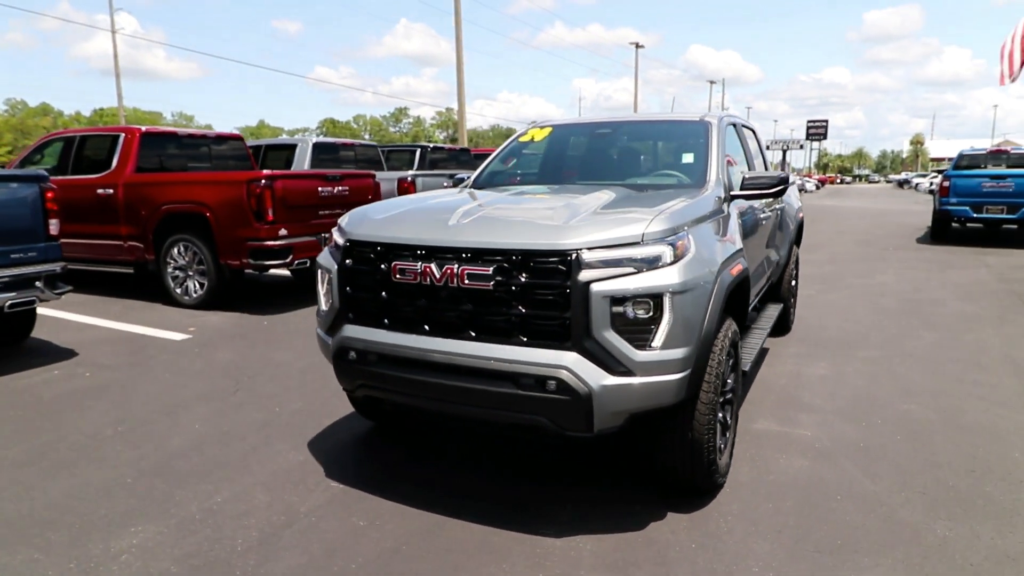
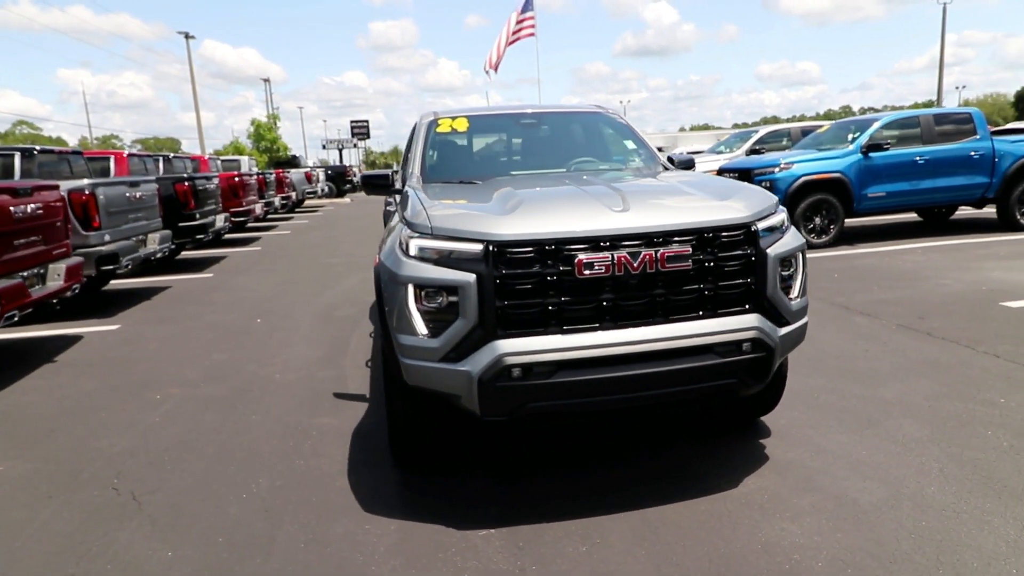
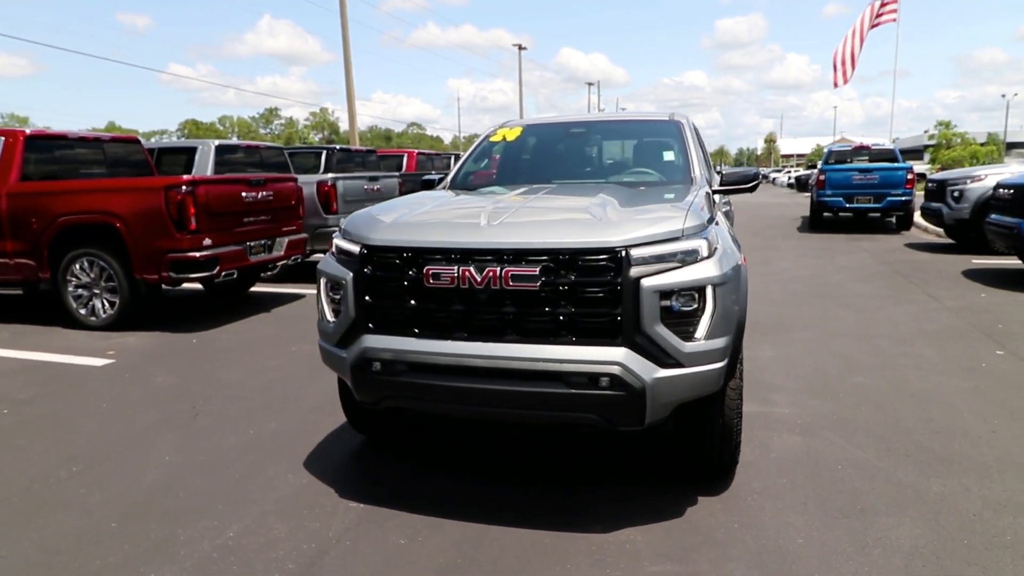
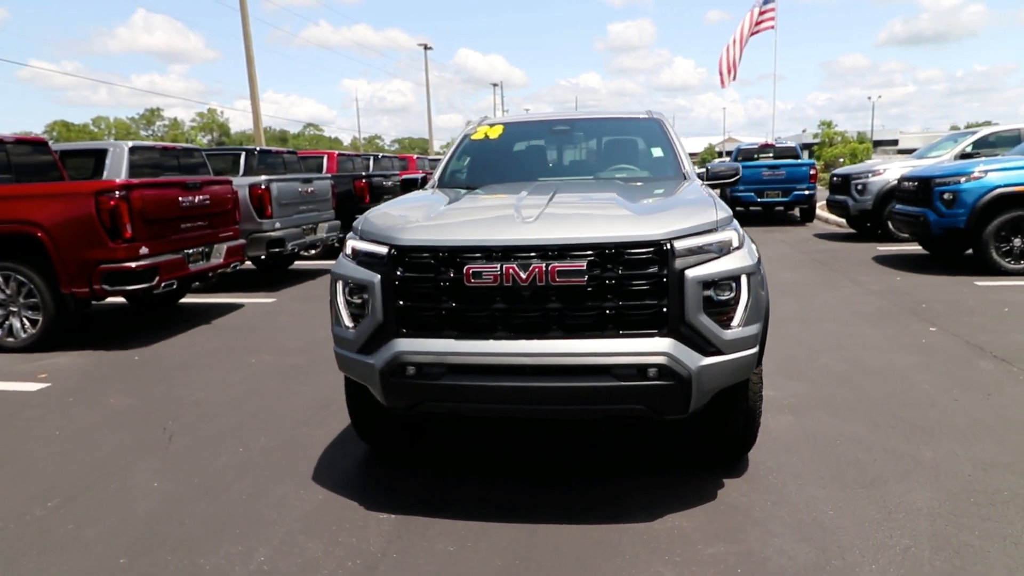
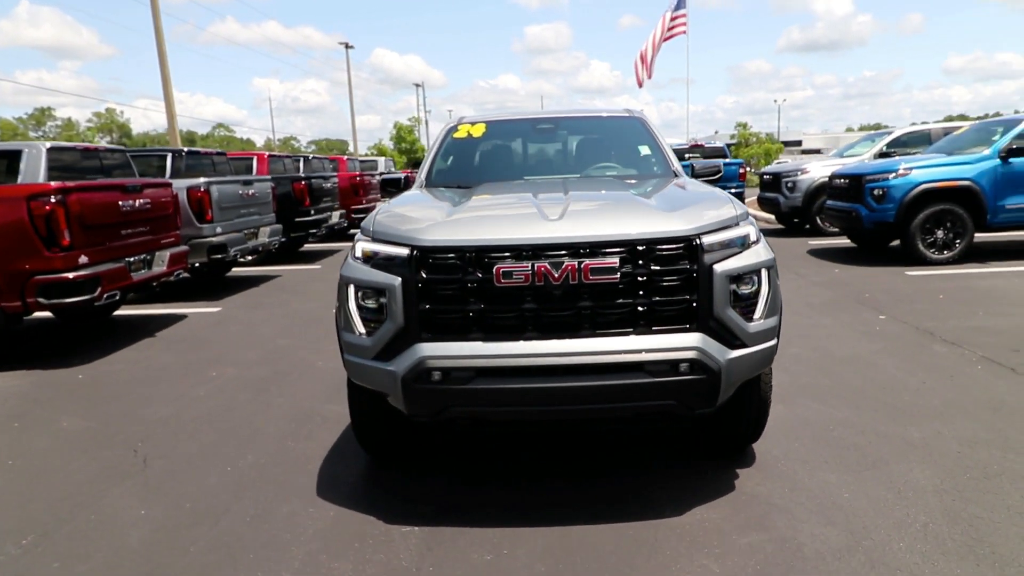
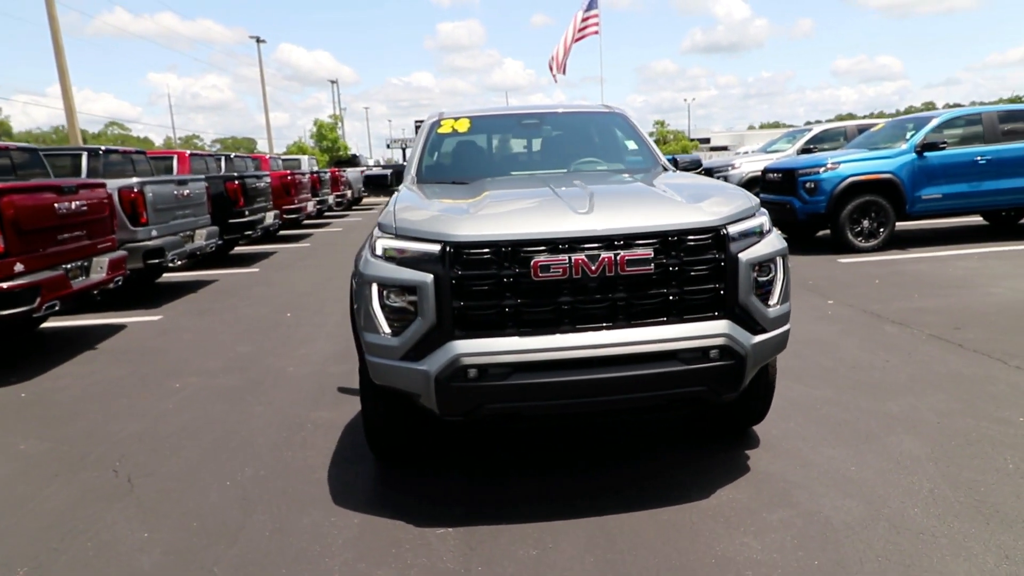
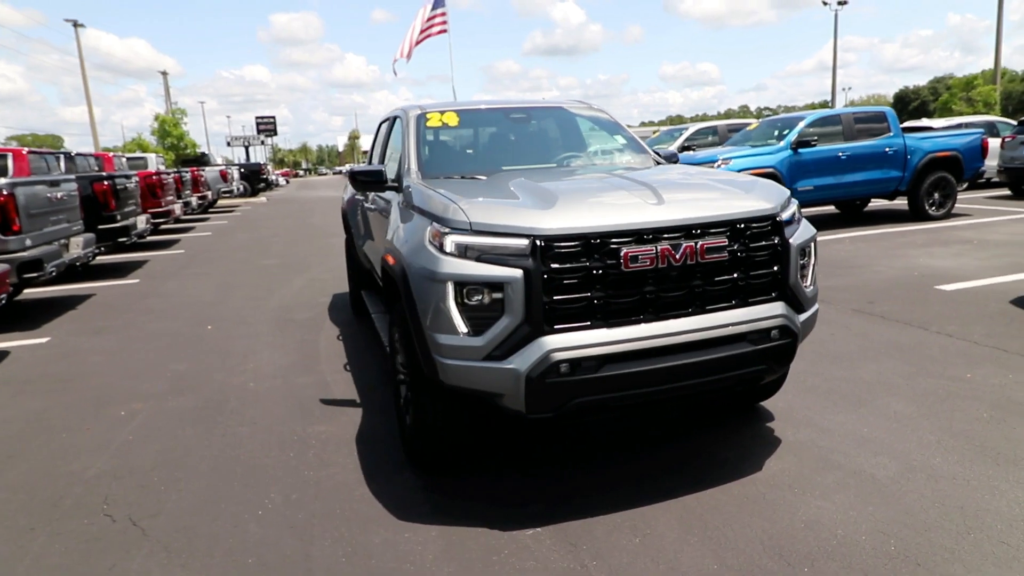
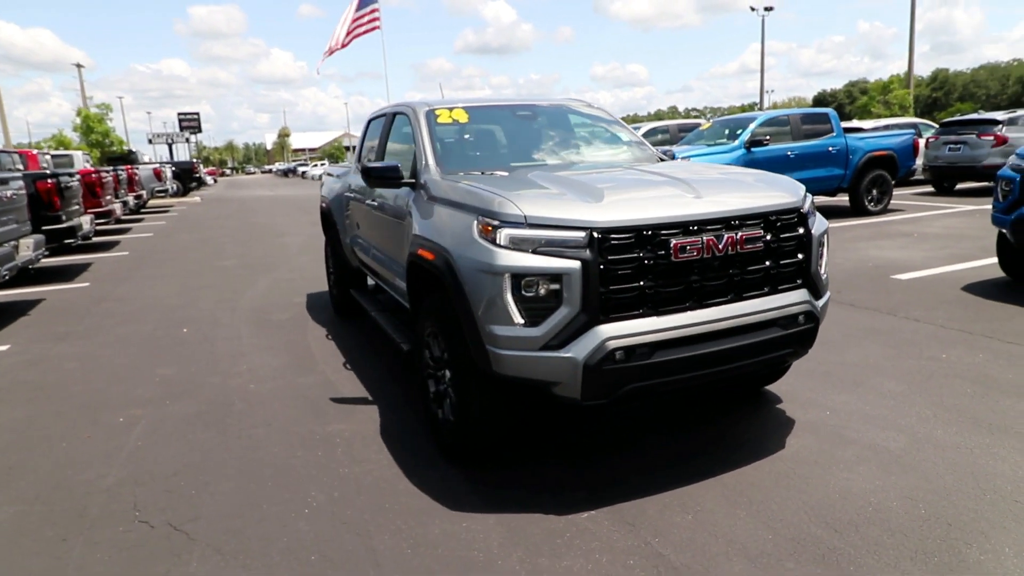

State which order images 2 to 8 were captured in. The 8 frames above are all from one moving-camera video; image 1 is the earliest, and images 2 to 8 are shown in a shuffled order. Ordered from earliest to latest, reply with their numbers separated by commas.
3, 4, 5, 6, 2, 7, 8
